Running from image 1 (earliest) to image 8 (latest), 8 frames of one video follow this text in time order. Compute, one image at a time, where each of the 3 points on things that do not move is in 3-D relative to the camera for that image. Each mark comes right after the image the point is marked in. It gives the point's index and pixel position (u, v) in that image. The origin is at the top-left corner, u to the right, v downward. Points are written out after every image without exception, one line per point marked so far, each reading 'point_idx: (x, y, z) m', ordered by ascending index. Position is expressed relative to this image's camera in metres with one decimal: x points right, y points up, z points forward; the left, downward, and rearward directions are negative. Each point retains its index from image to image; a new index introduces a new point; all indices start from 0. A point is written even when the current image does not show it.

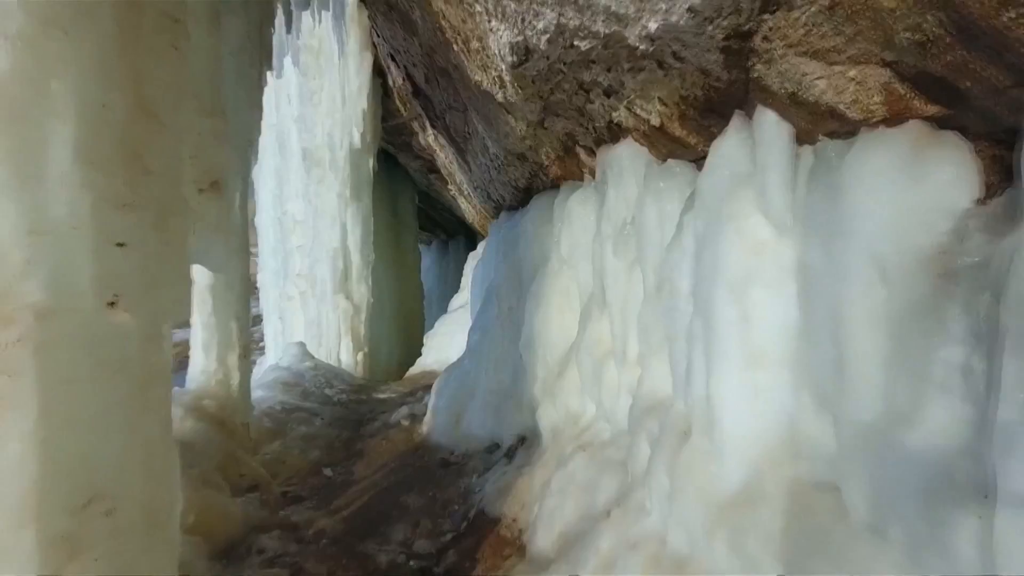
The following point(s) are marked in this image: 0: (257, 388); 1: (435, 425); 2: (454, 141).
0: (-0.9, -0.3, +4.0) m
1: (-0.2, -0.4, +3.6) m
2: (-0.2, +0.5, +4.1) m
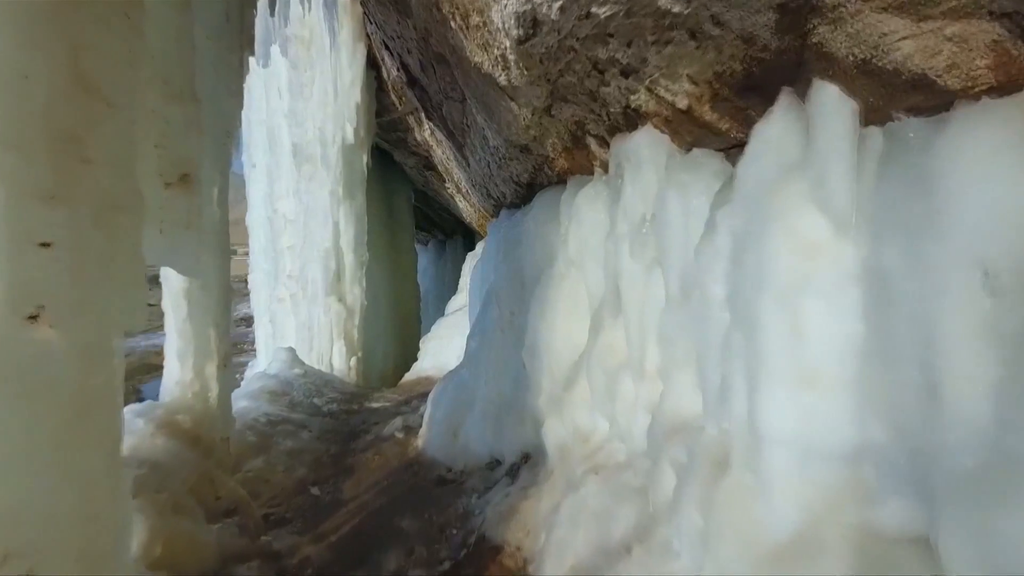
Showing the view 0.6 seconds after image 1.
0: (-0.9, -0.3, +3.7) m
1: (-0.2, -0.4, +3.3) m
2: (-0.2, +0.5, +3.9) m
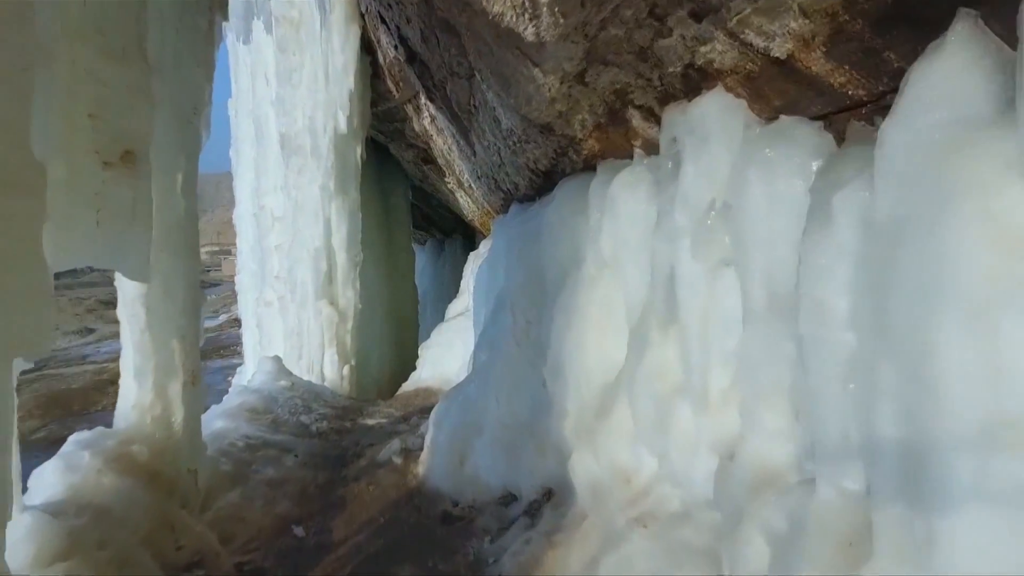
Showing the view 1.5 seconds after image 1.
0: (-0.8, -0.4, +3.3) m
1: (-0.2, -0.4, +2.9) m
2: (-0.2, +0.5, +3.5) m
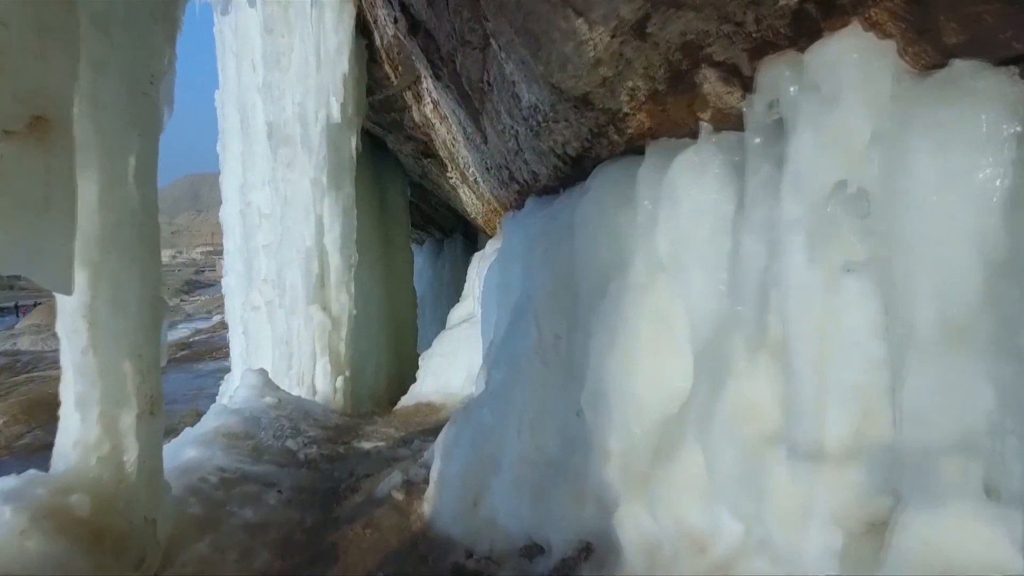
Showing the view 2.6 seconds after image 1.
0: (-0.8, -0.4, +2.8) m
1: (-0.1, -0.4, +2.4) m
2: (-0.1, +0.5, +3.0) m
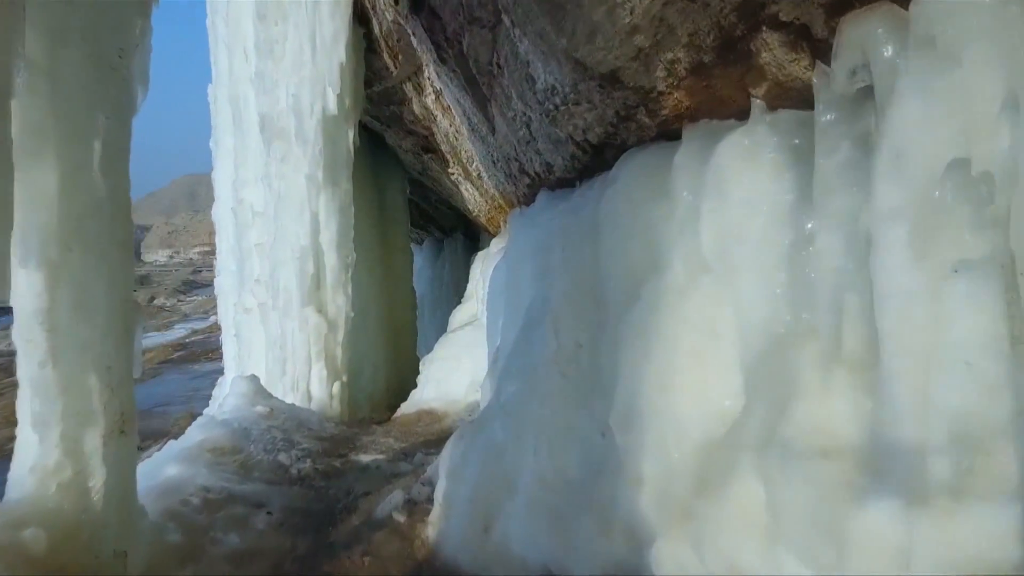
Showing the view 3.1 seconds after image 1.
0: (-0.7, -0.4, +2.6) m
1: (-0.1, -0.4, +2.2) m
2: (-0.1, +0.5, +2.8) m
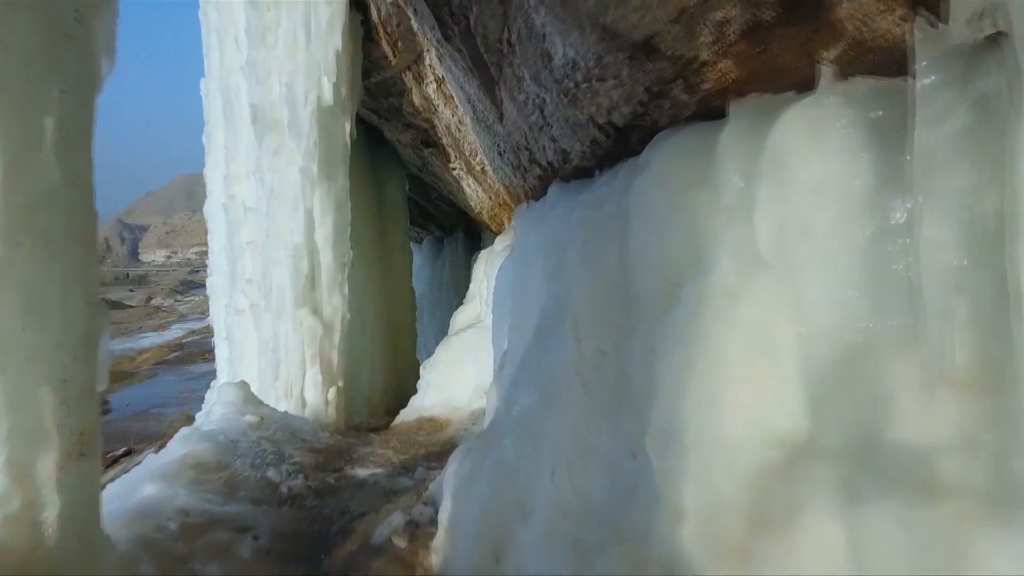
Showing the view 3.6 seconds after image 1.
0: (-0.7, -0.4, +2.3) m
1: (-0.1, -0.4, +2.0) m
2: (-0.1, +0.5, +2.5) m
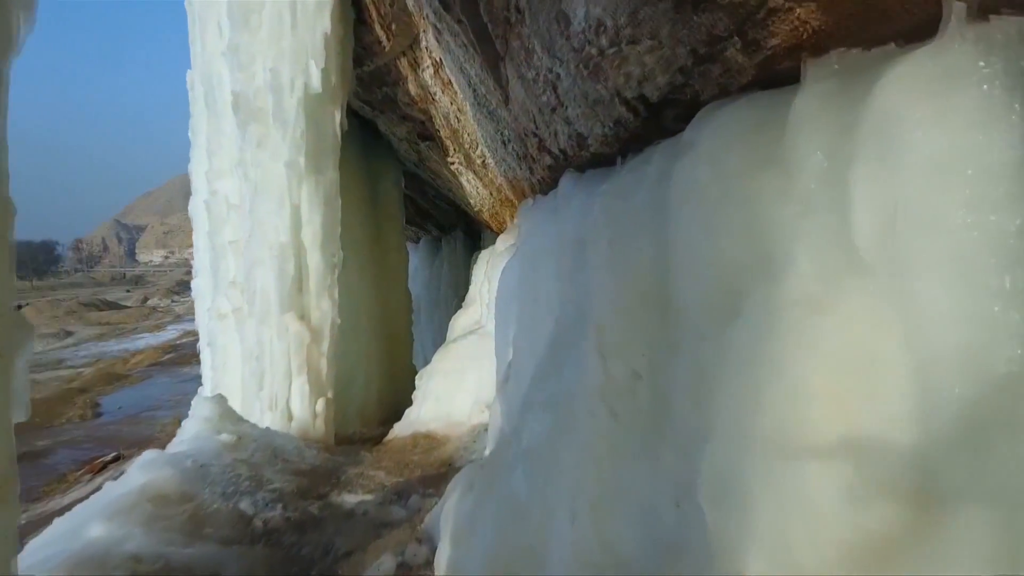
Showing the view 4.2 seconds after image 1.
0: (-0.7, -0.4, +2.0) m
1: (-0.1, -0.5, +1.6) m
2: (-0.1, +0.5, +2.2) m
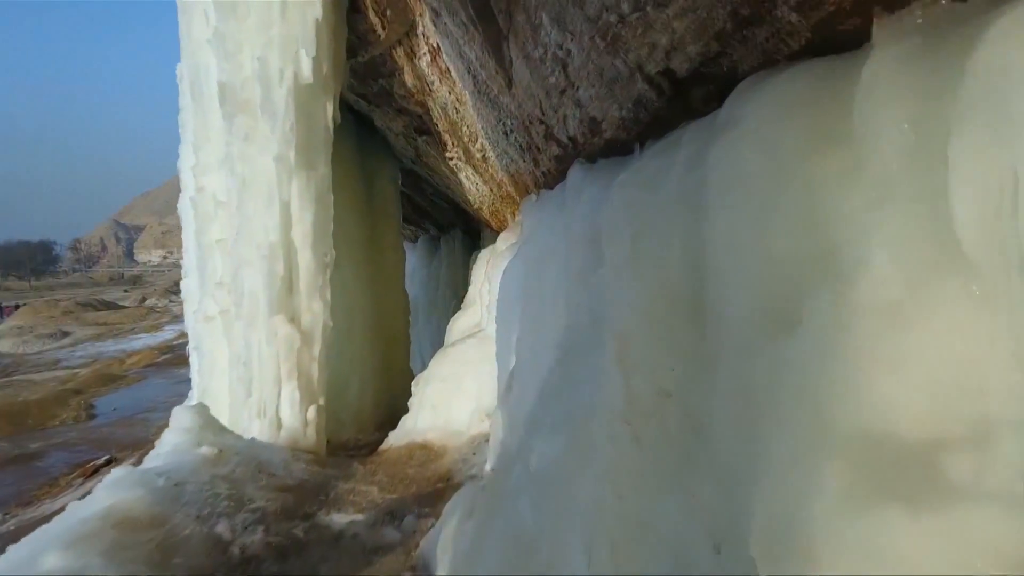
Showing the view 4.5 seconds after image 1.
0: (-0.7, -0.4, +1.8) m
1: (-0.1, -0.5, +1.4) m
2: (0.0, +0.4, +2.0) m
